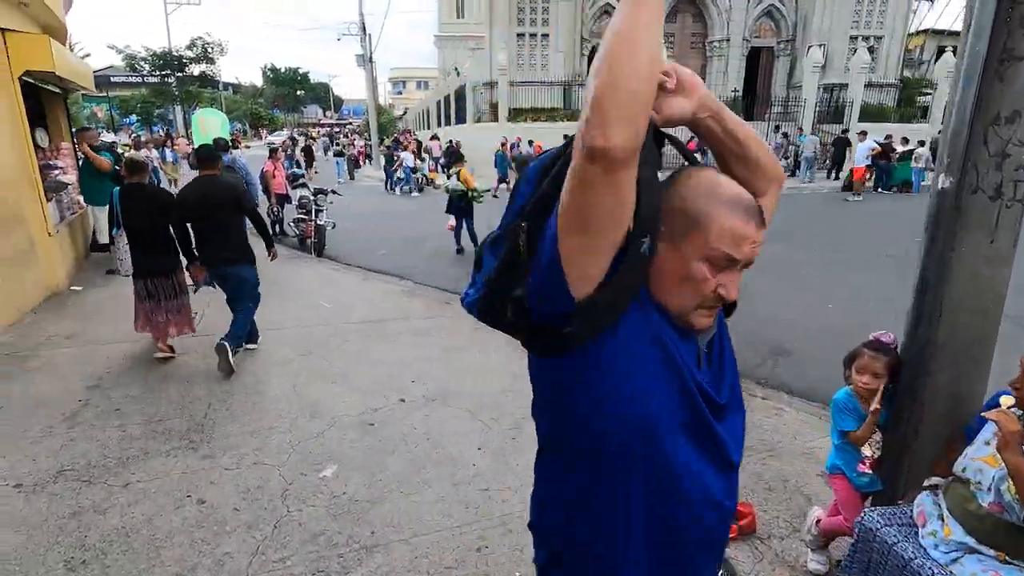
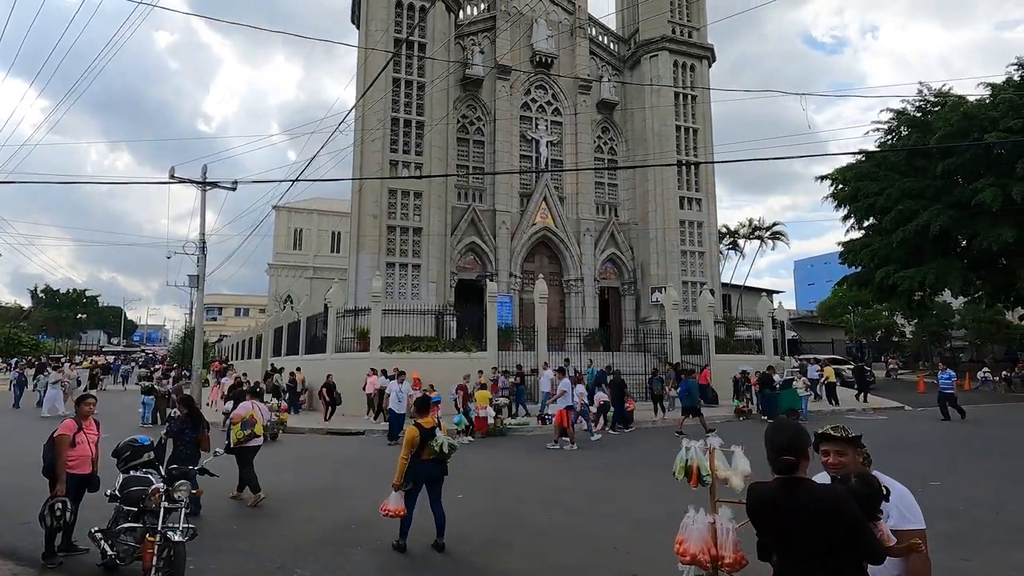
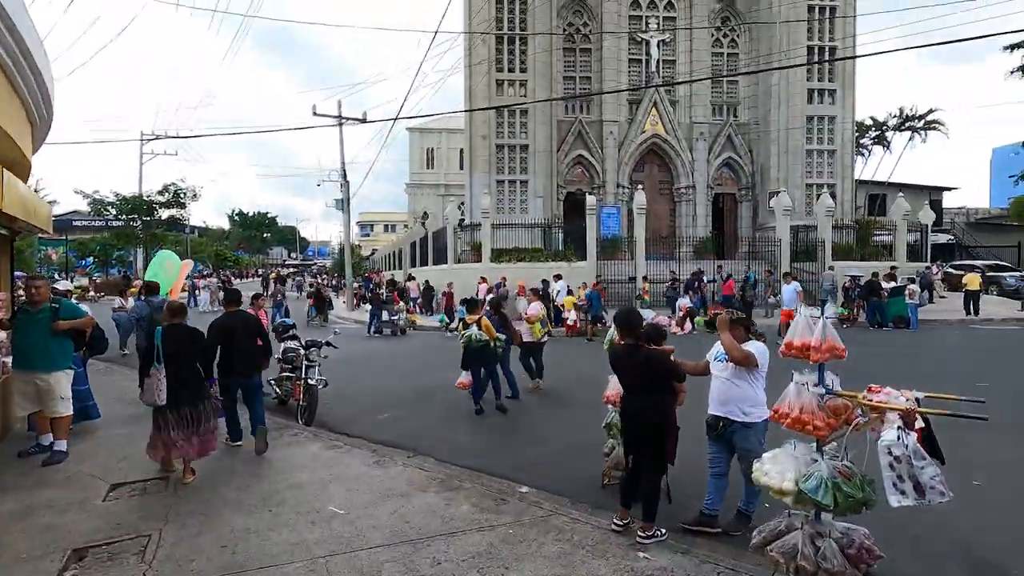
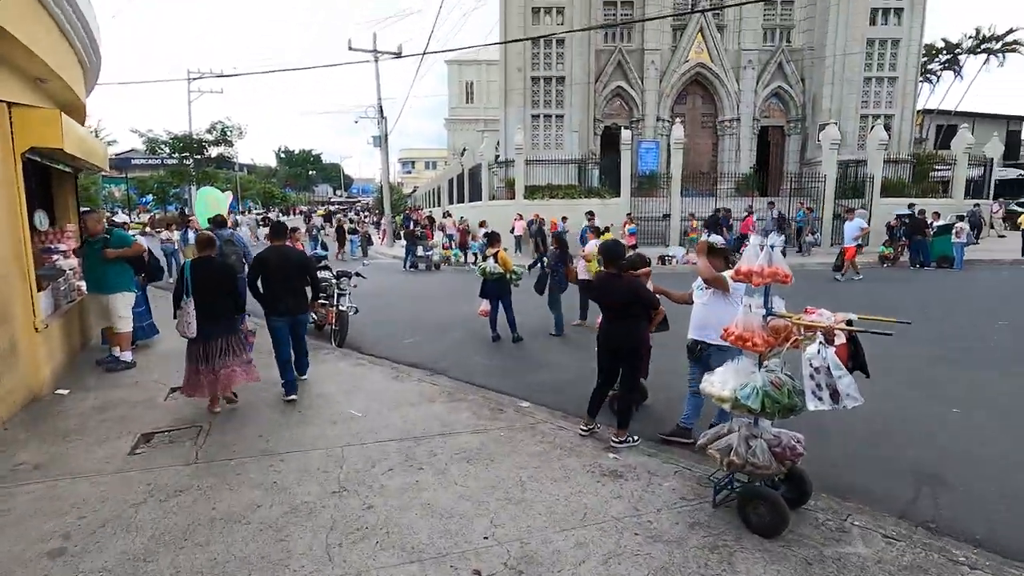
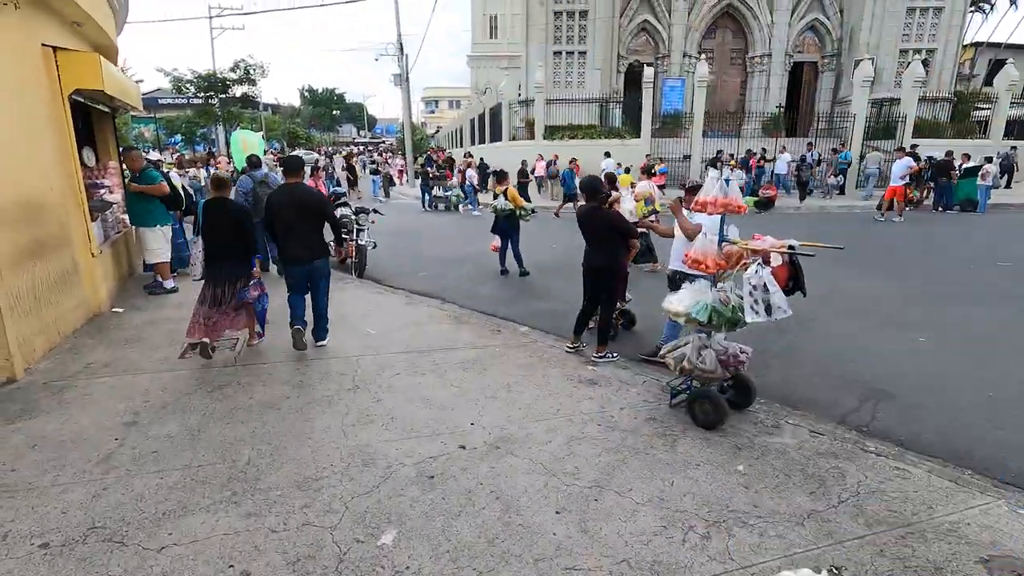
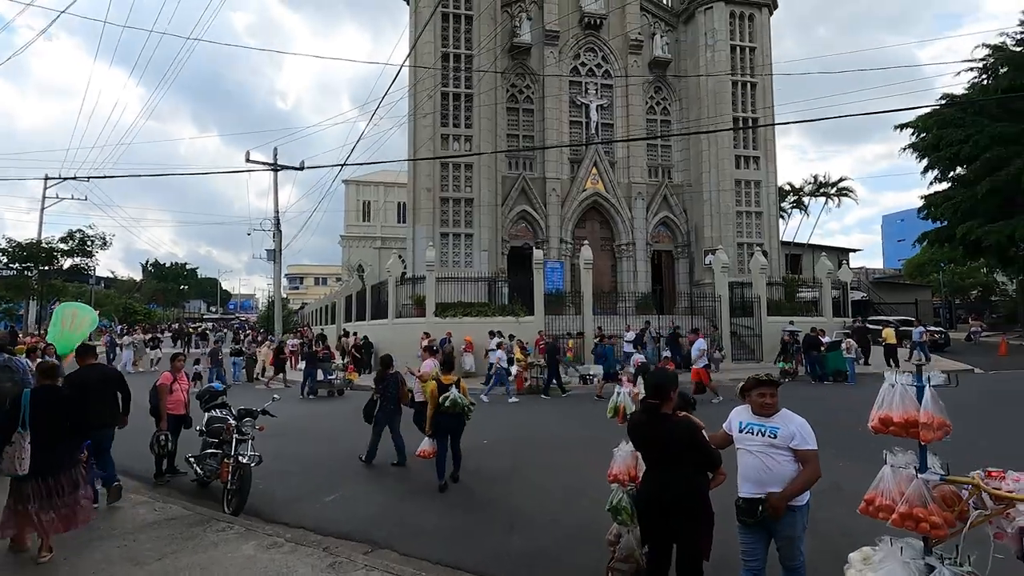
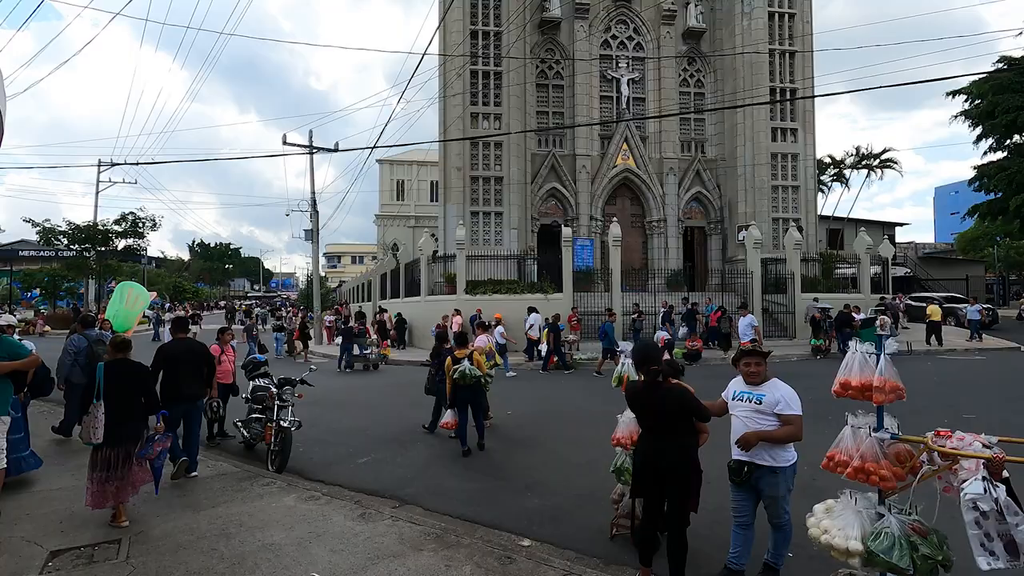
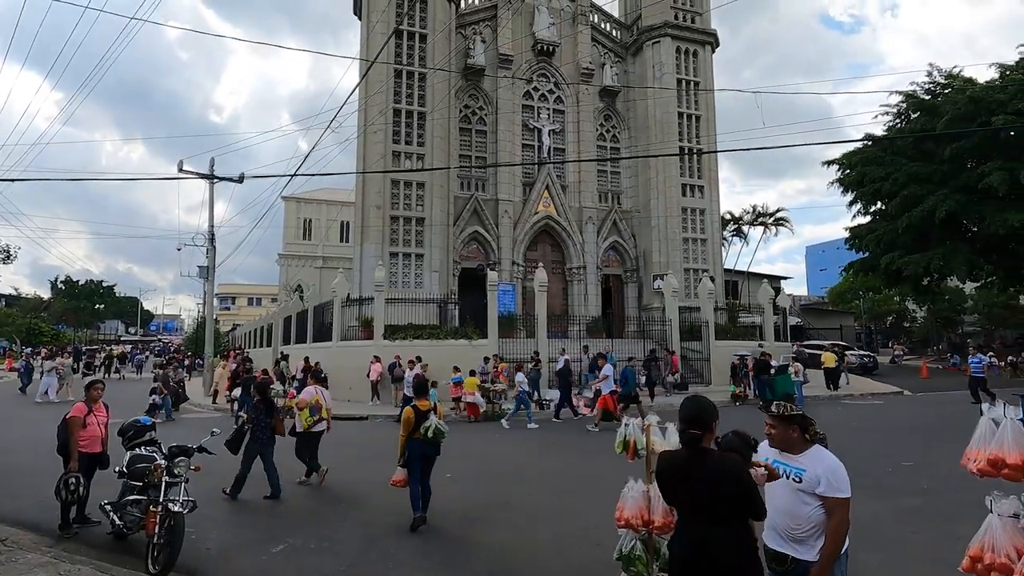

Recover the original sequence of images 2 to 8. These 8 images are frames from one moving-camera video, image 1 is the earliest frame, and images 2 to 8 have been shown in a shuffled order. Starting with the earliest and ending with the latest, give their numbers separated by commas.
5, 4, 3, 7, 6, 8, 2
